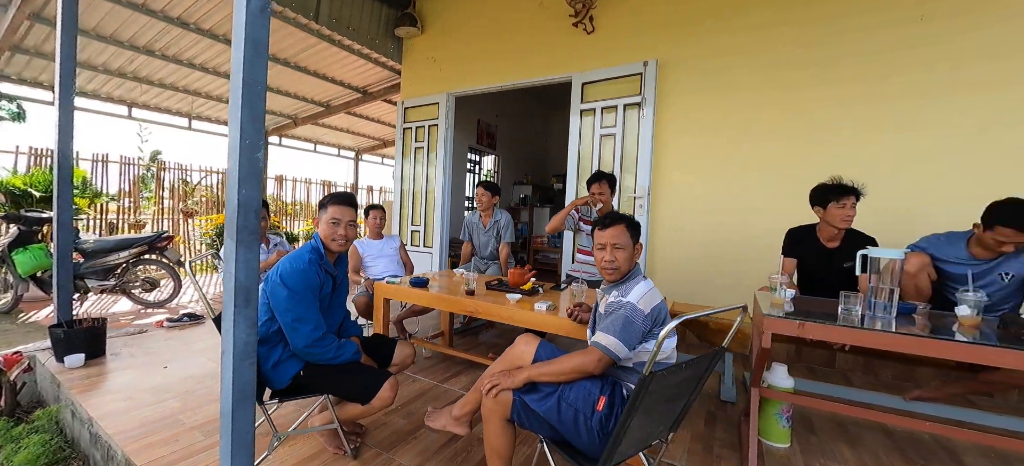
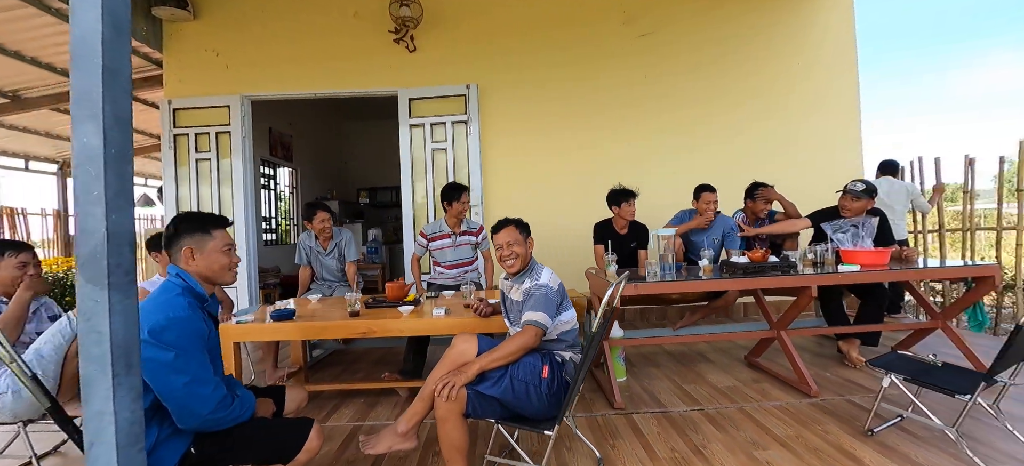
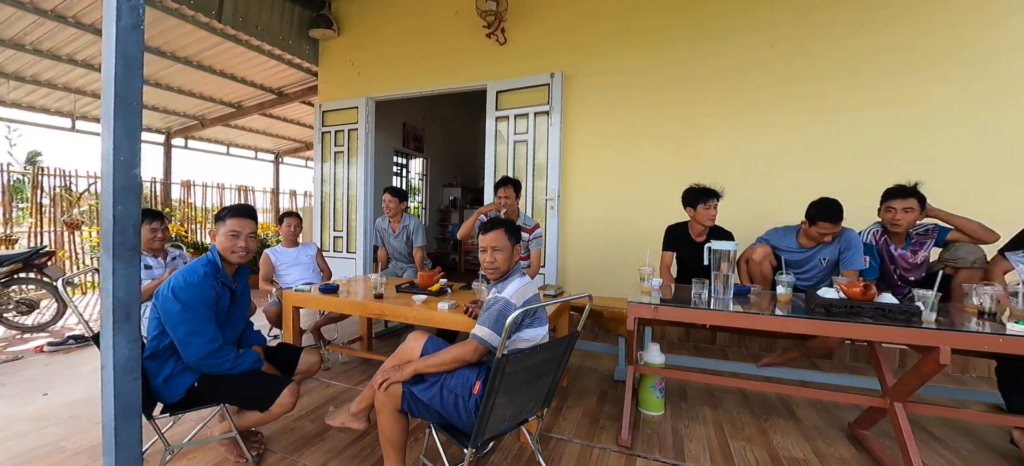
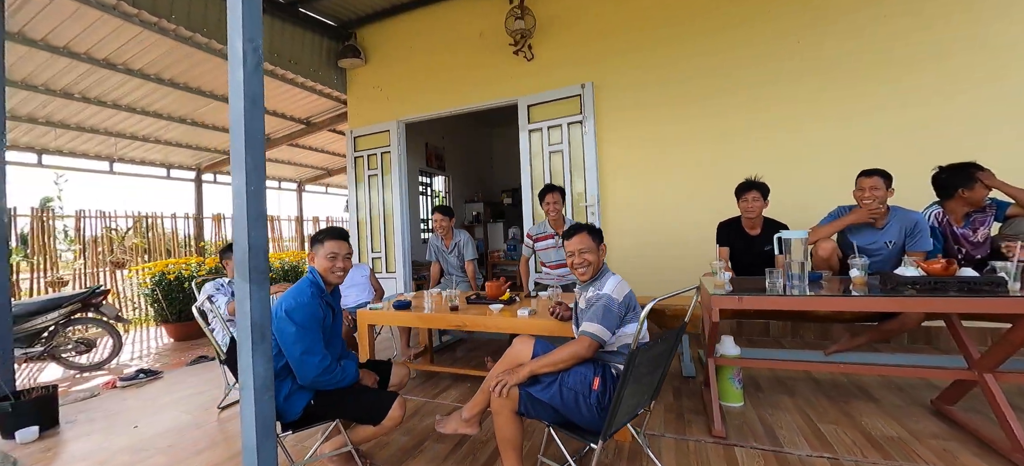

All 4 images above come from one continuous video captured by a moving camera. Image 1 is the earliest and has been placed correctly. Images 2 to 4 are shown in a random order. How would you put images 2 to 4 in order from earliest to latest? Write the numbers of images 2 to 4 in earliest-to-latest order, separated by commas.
3, 4, 2
